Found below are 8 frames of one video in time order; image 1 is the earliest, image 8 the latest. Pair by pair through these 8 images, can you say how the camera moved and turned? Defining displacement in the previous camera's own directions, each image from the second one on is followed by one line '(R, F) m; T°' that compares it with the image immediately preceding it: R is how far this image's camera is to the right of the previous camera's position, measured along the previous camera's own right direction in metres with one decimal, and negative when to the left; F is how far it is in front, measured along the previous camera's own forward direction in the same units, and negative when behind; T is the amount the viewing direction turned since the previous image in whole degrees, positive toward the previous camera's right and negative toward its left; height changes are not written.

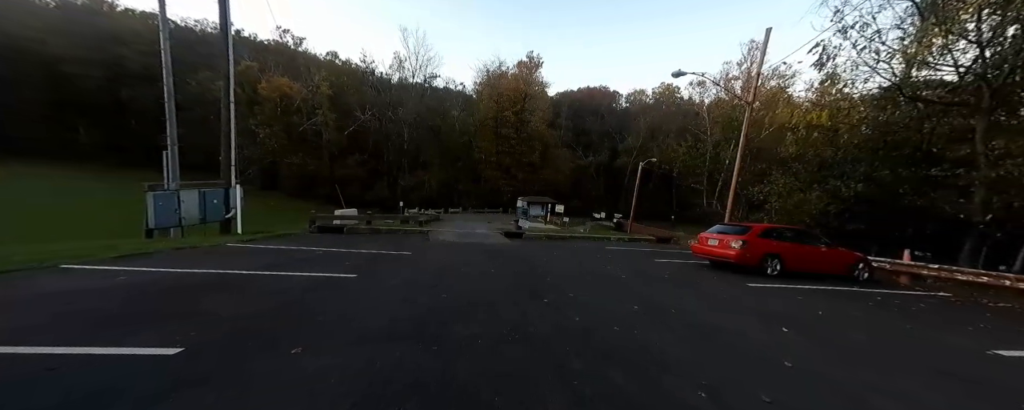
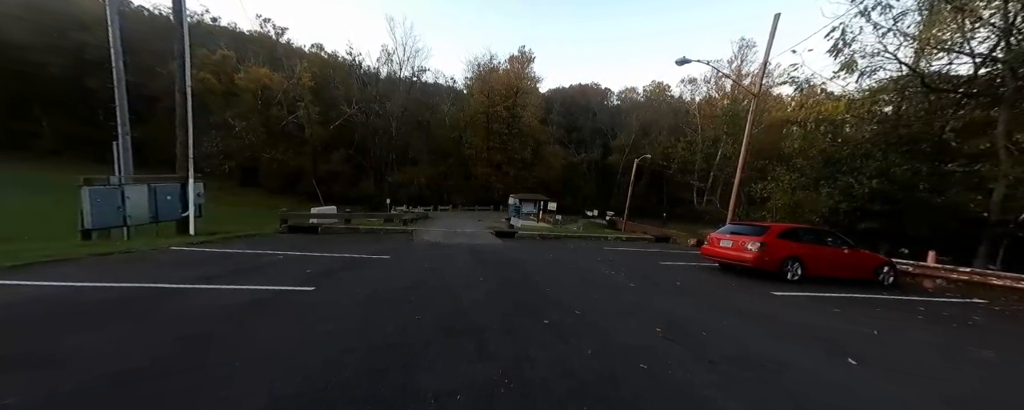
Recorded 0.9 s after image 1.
(0.0, +1.1) m; +2°
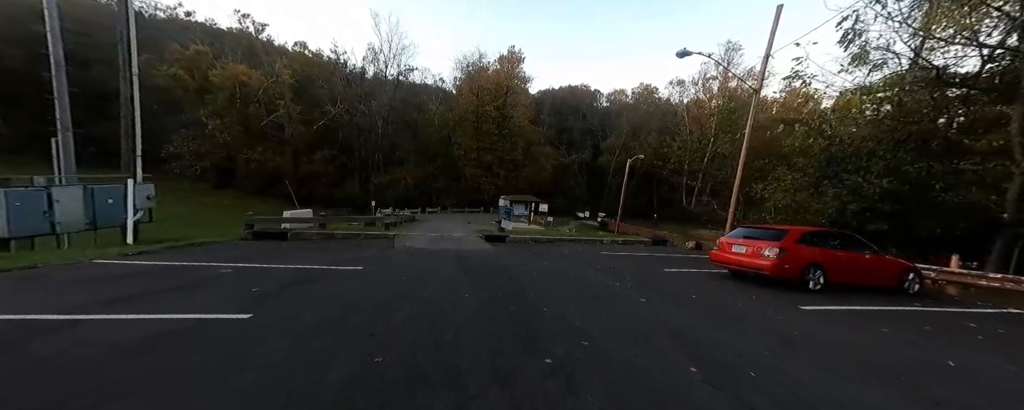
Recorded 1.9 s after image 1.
(0.0, +1.0) m; +2°
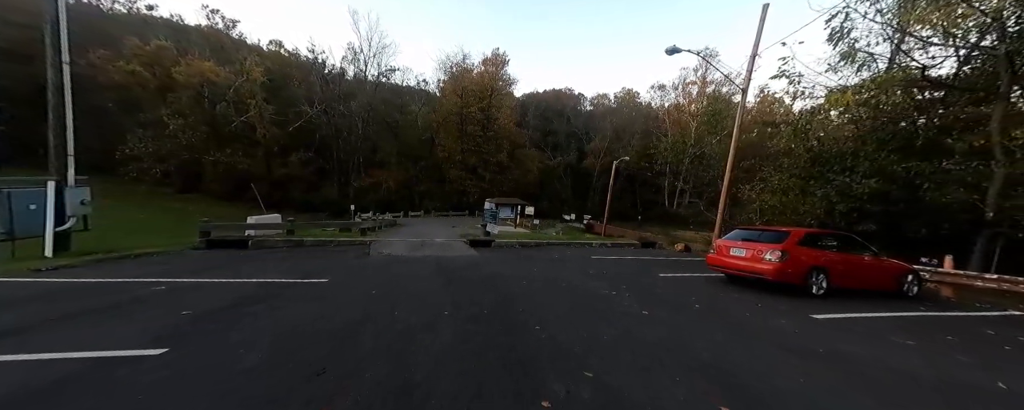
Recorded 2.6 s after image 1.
(0.0, +0.7) m; +3°
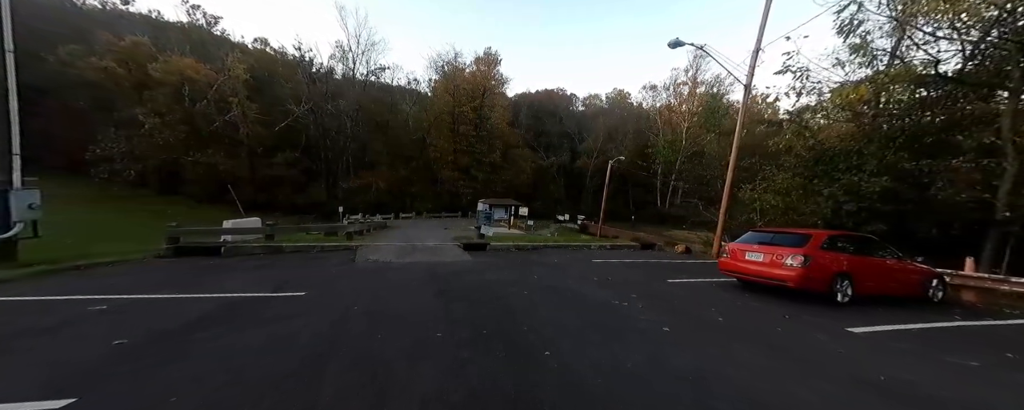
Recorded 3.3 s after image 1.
(-0.1, +0.7) m; +1°
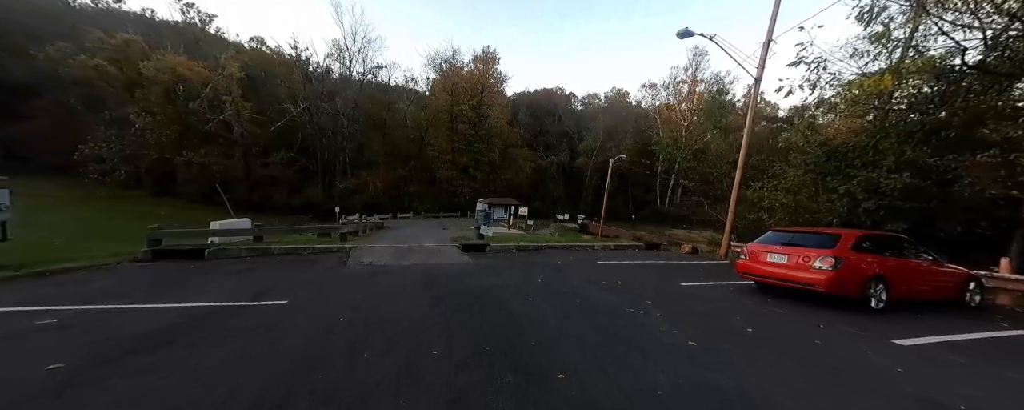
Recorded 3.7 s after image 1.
(-0.1, +0.5) m; 0°
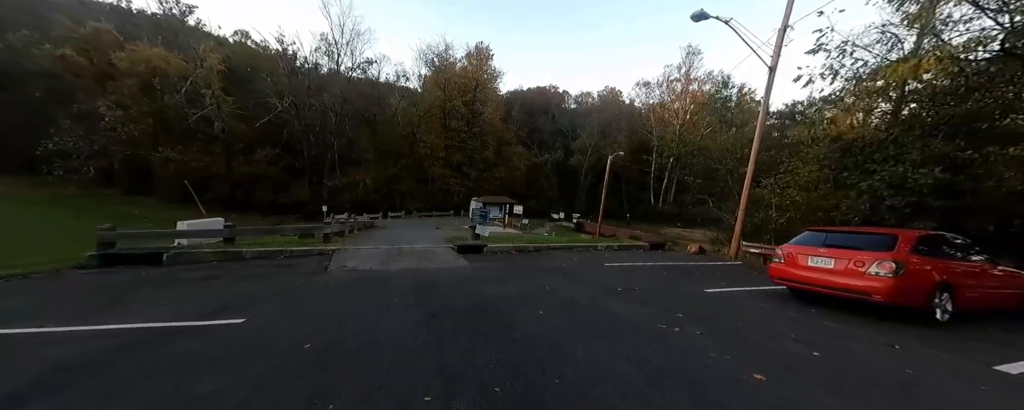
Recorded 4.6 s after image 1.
(-0.2, +0.9) m; +1°
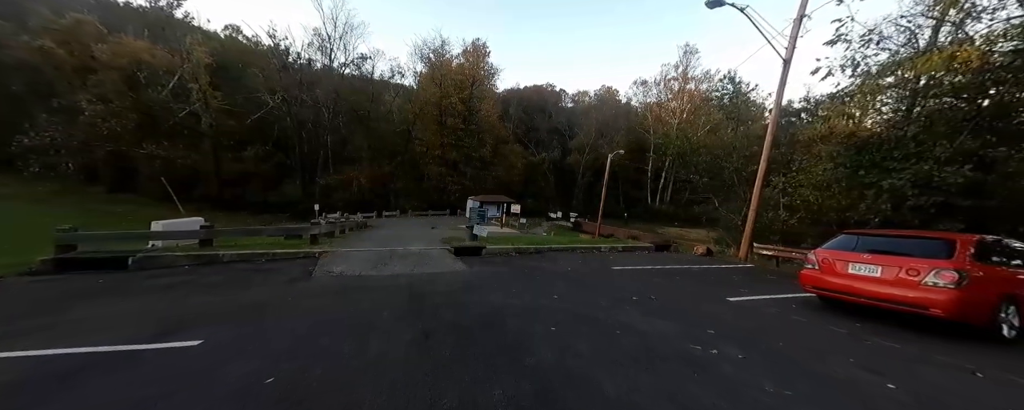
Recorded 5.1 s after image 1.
(-0.2, +0.7) m; +1°
